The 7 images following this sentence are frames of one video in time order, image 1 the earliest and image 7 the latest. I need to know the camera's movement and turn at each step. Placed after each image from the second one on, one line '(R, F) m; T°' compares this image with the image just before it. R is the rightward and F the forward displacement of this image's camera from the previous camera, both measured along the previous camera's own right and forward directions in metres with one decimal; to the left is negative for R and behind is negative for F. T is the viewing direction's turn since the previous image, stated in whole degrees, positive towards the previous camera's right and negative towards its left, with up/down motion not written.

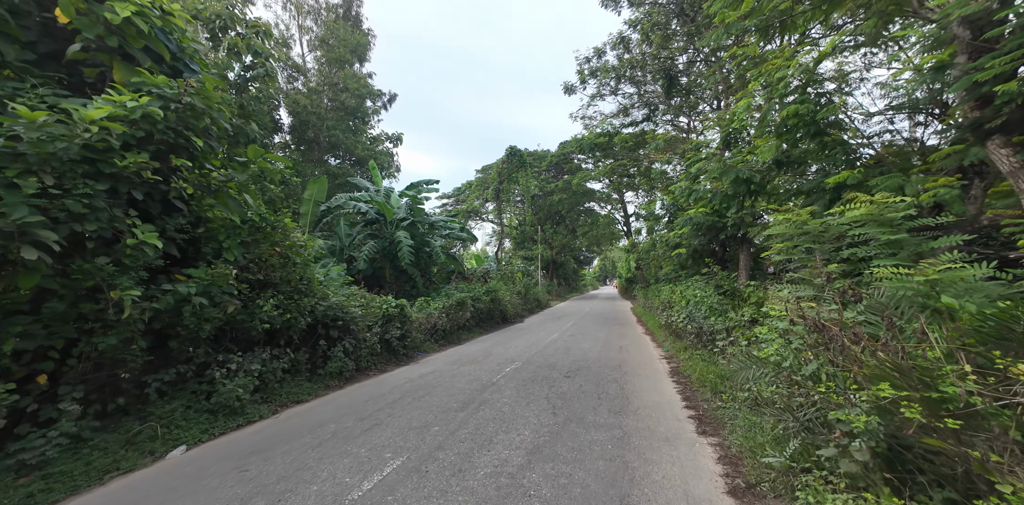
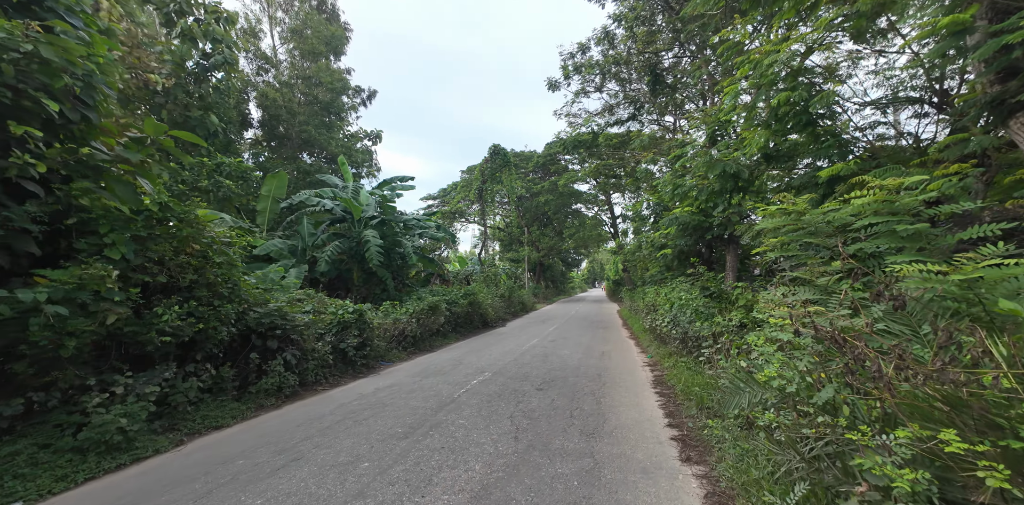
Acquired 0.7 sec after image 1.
(+0.3, +0.5) m; +2°
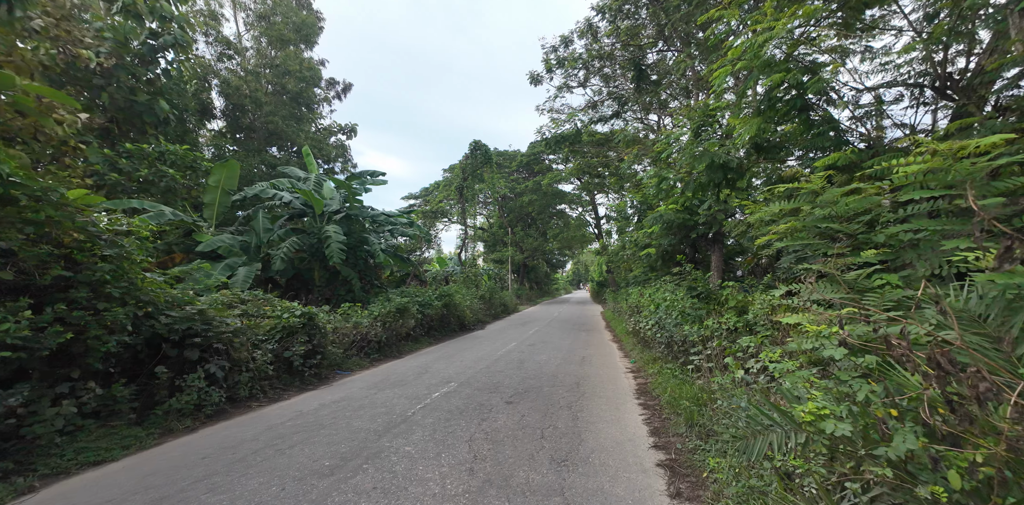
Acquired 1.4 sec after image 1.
(+0.2, +0.6) m; +2°
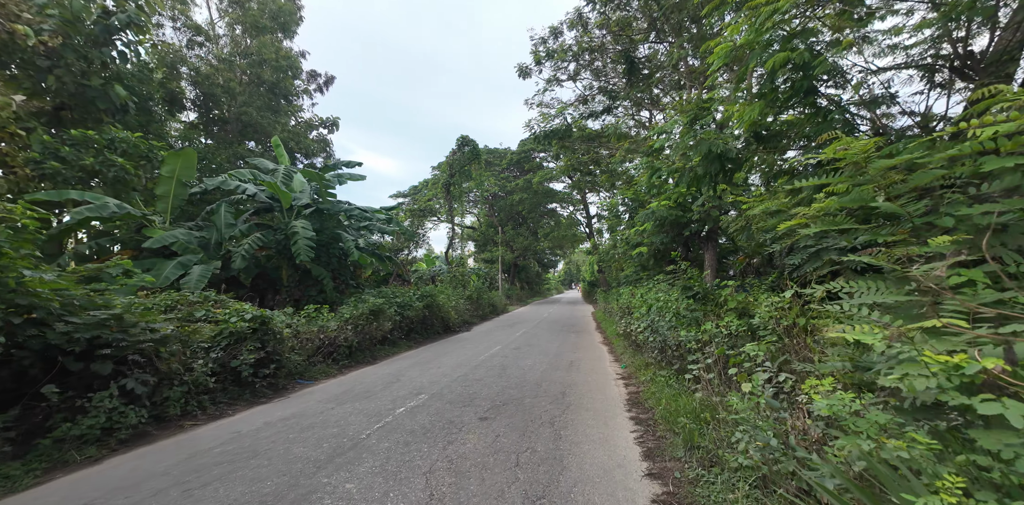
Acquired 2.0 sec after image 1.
(+0.2, +0.5) m; +1°
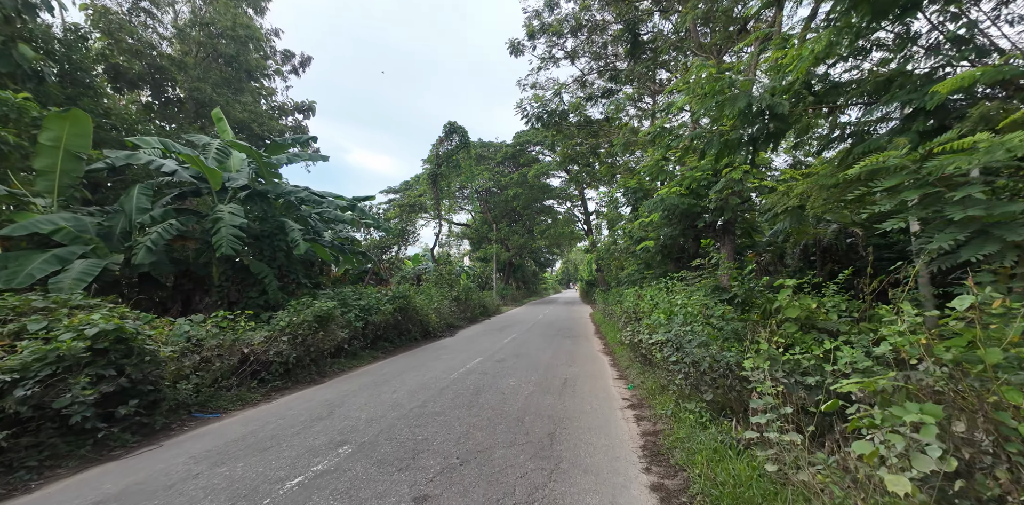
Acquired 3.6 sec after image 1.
(+0.3, +1.4) m; 0°
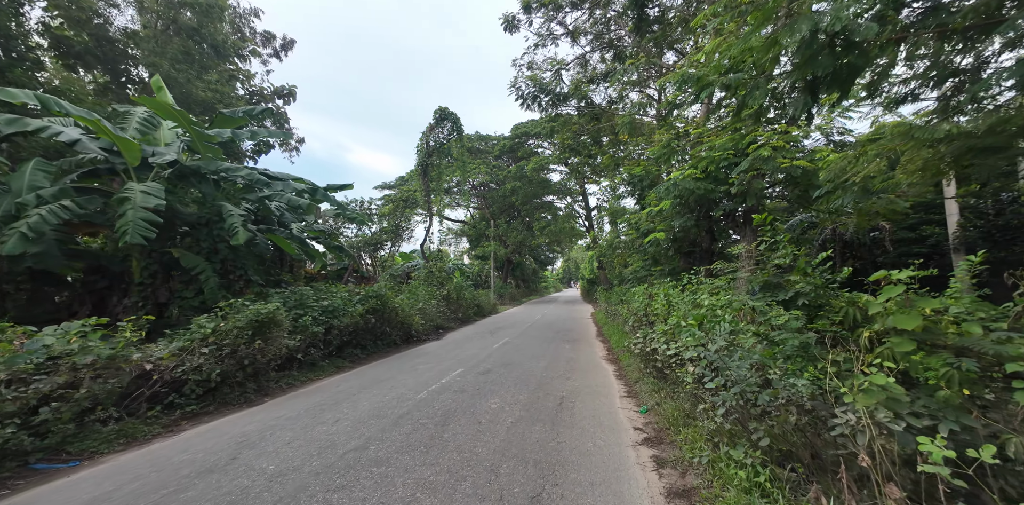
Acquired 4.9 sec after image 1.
(+0.2, +1.2) m; 0°
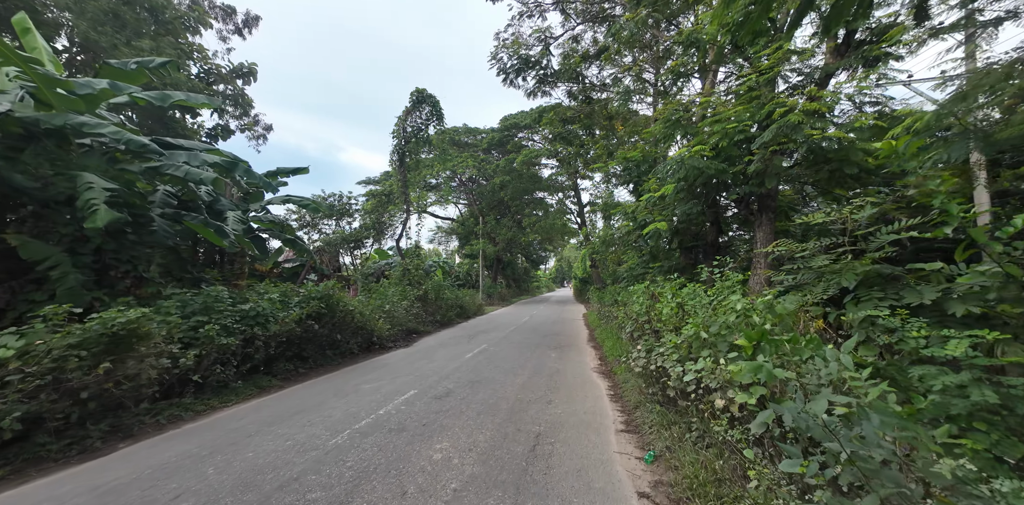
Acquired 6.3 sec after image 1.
(+0.4, +1.3) m; +1°
